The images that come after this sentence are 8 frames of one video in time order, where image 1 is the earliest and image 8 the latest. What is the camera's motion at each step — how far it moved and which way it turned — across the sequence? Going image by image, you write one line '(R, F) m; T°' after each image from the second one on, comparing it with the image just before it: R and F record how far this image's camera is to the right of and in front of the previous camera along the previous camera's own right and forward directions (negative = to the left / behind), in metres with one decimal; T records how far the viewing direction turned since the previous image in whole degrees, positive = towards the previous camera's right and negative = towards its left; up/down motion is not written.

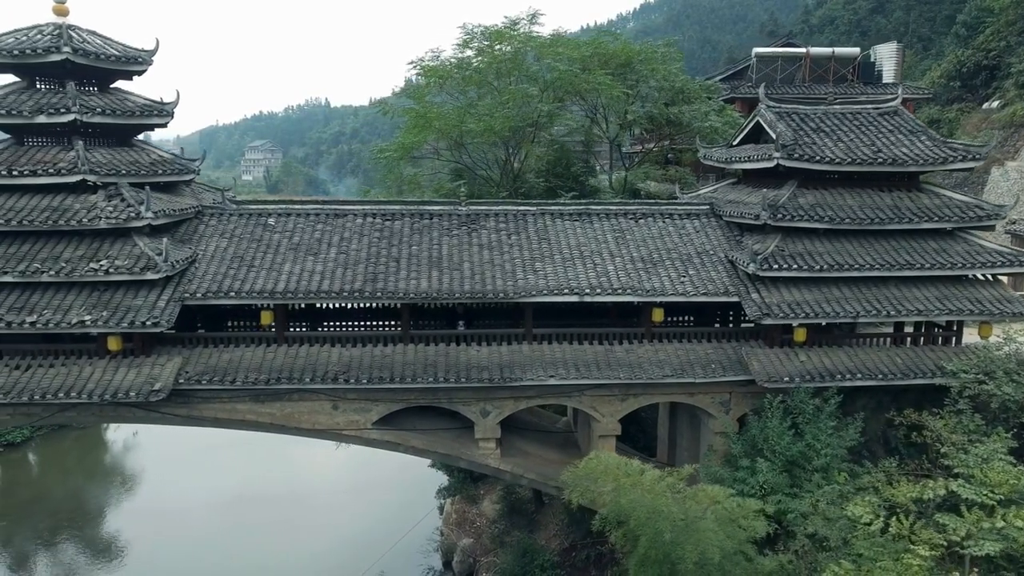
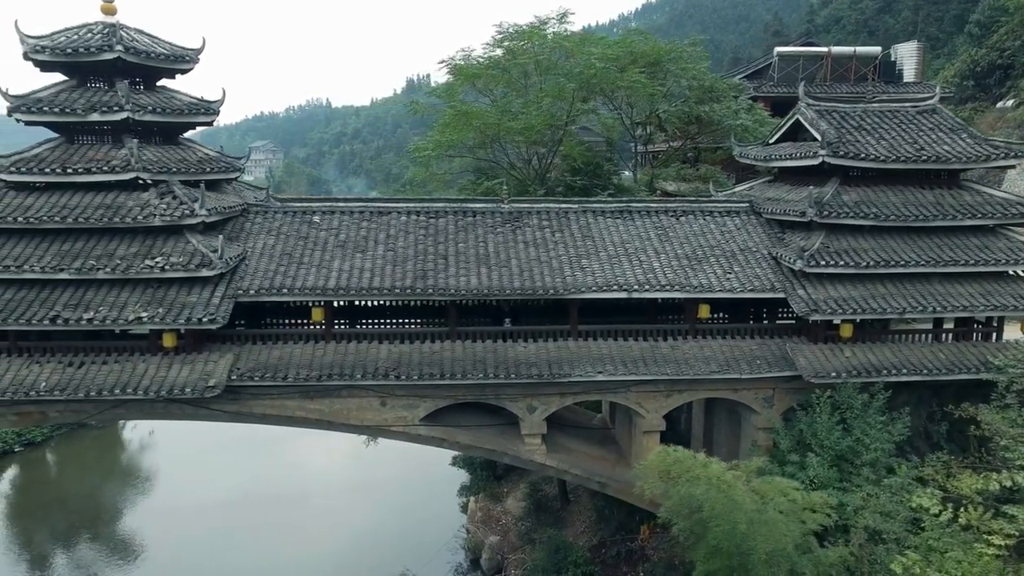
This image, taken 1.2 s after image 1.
(-1.1, -0.1) m; 0°
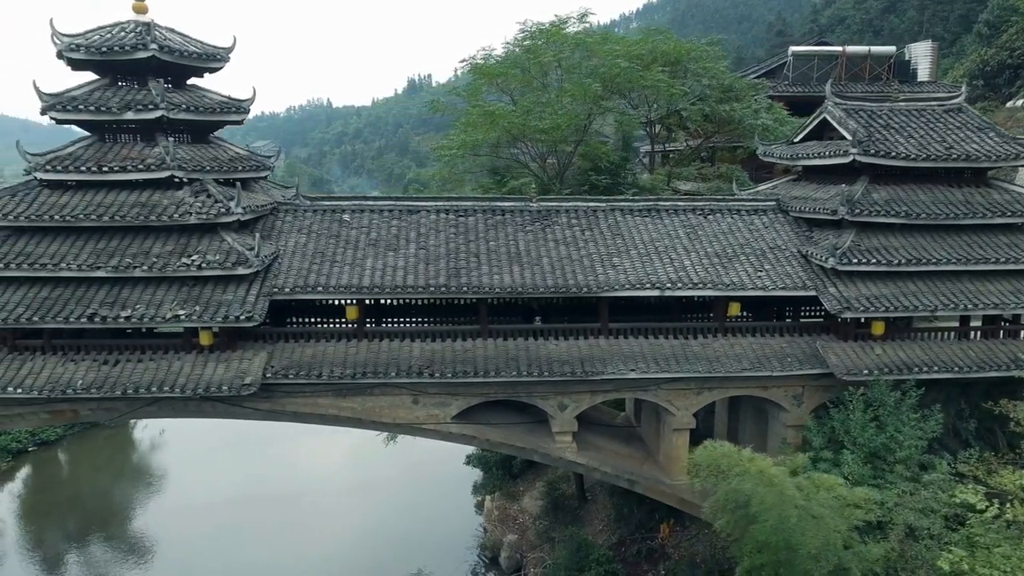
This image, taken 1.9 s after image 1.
(-0.8, 0.0) m; 0°
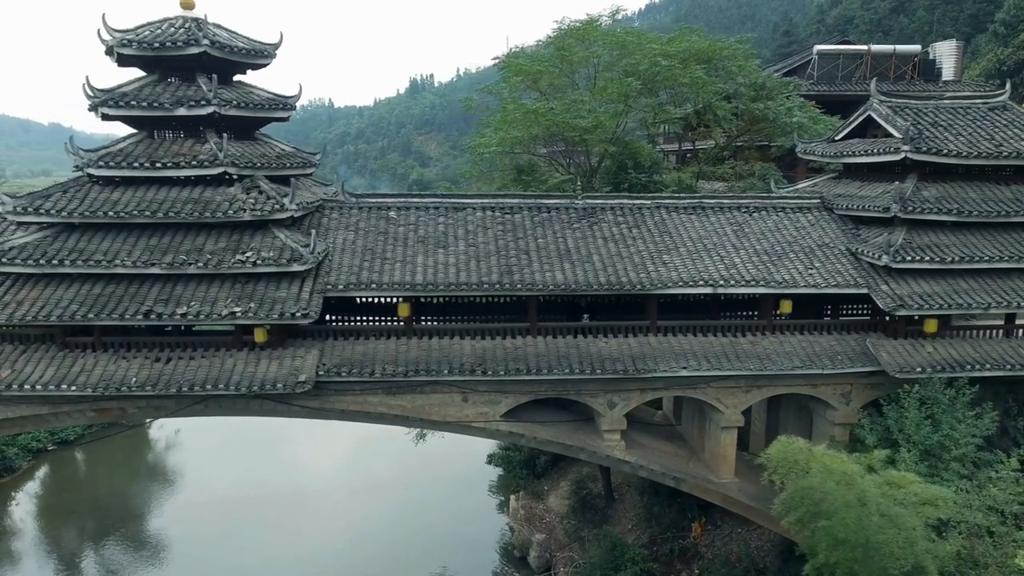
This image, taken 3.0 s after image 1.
(-1.2, +0.1) m; 0°
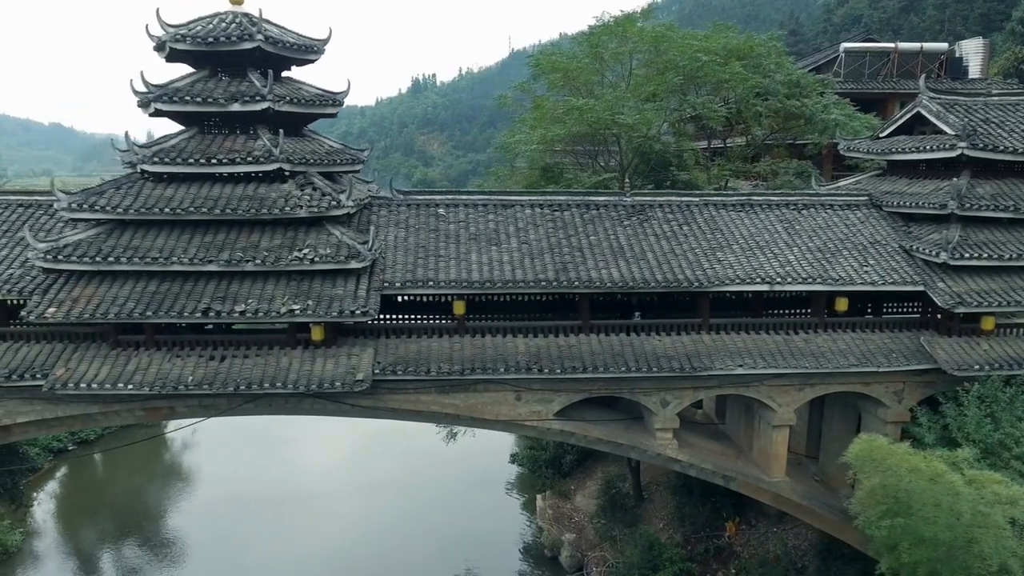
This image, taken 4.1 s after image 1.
(-1.3, +0.1) m; 0°
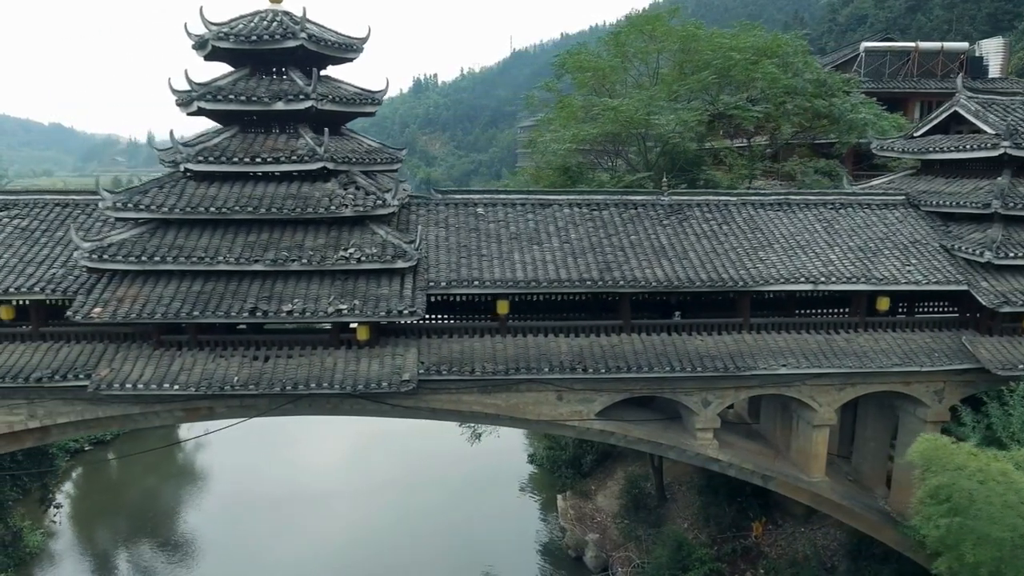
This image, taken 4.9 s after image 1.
(-1.0, +0.1) m; 0°
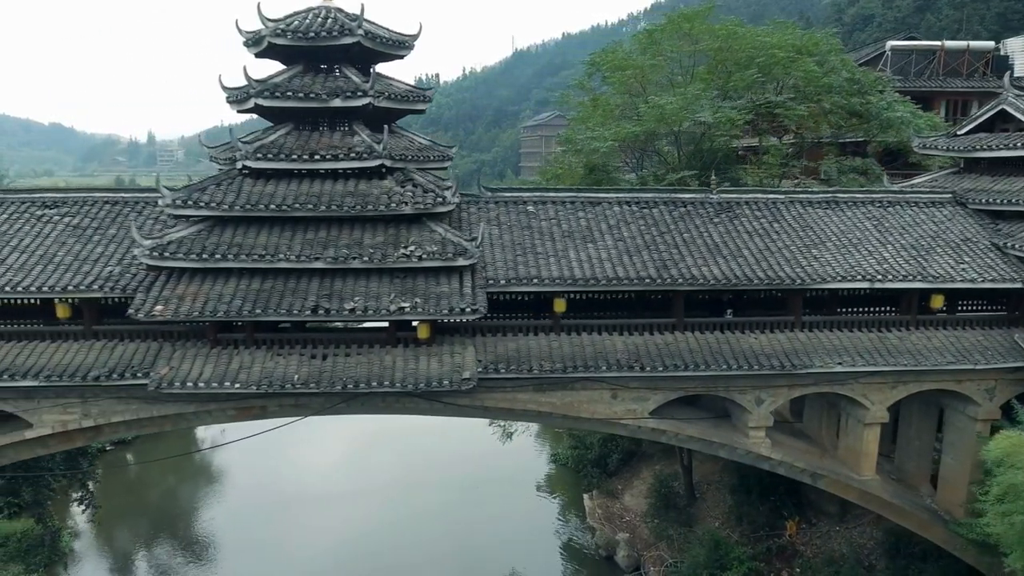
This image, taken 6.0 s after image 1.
(-1.3, 0.0) m; 0°
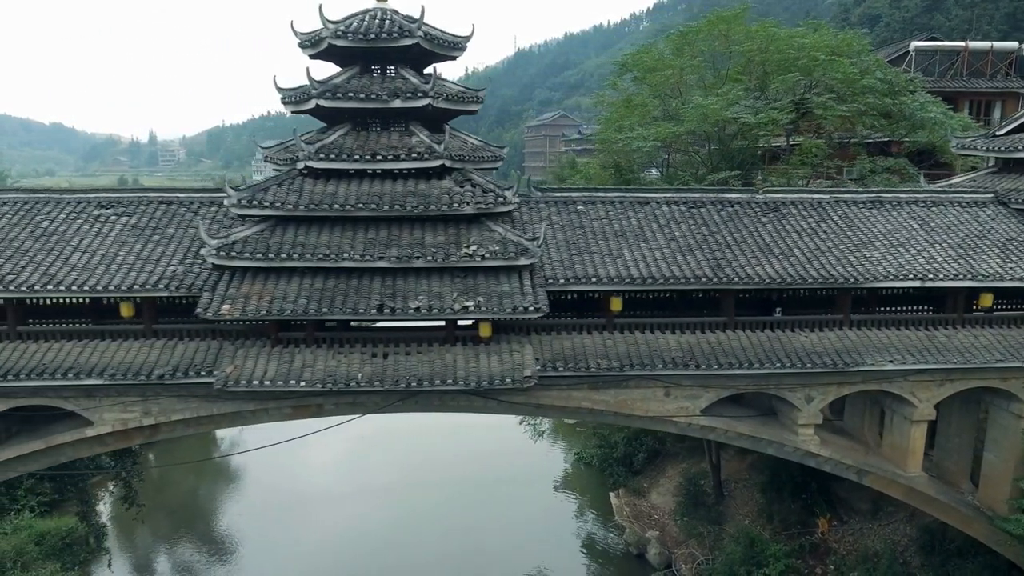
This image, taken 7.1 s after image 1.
(-1.3, -0.1) m; 0°
